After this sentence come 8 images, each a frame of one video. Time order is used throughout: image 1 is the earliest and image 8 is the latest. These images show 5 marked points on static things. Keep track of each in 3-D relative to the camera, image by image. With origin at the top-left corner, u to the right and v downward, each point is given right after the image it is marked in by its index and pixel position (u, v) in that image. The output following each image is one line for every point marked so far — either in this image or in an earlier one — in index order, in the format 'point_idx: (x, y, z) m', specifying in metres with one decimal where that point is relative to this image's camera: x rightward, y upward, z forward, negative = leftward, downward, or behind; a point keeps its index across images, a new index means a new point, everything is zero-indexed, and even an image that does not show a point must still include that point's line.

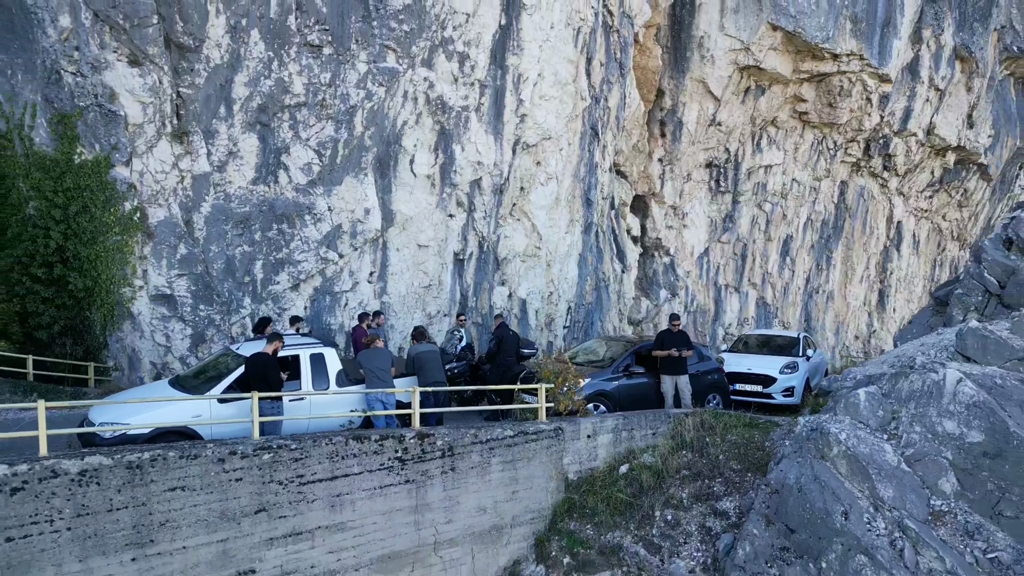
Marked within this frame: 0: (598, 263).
0: (+1.7, +0.5, +14.1) m
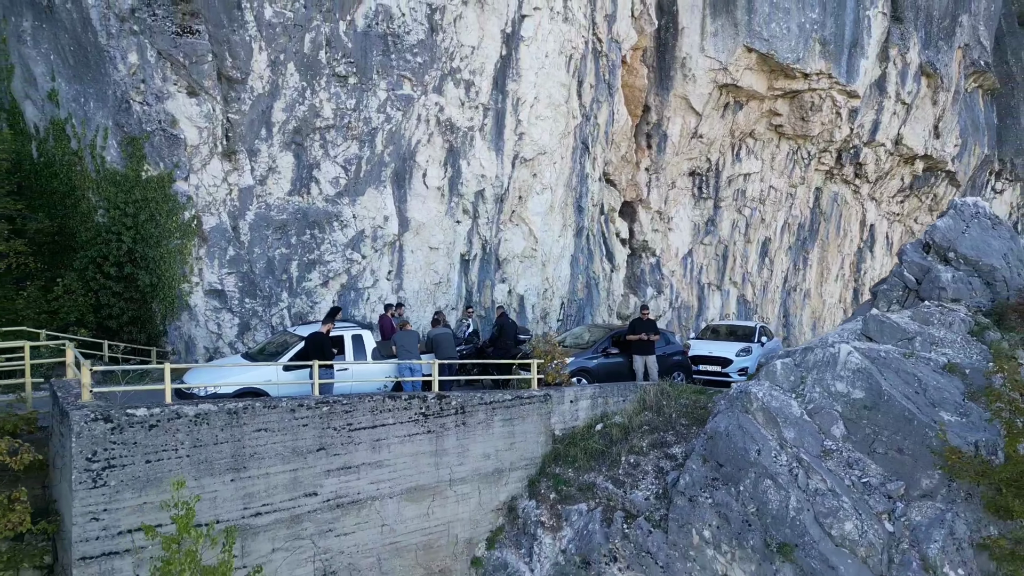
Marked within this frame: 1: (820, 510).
0: (+1.7, +0.5, +15.6) m
1: (+2.6, -1.9, +6.6) m
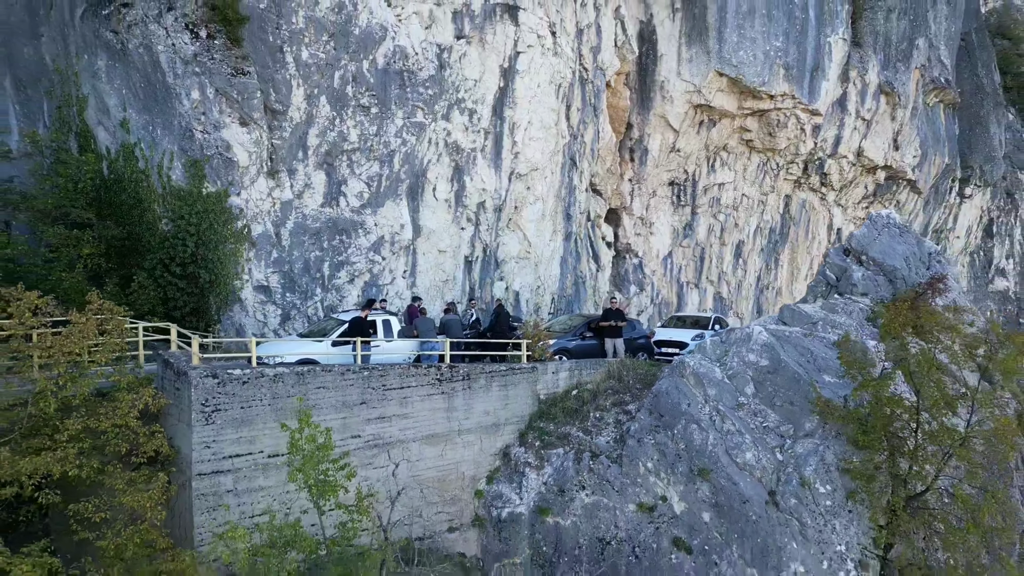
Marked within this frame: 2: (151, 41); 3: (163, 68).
0: (+1.6, +0.6, +17.8) m
1: (+2.5, -1.8, +8.8) m
2: (-6.1, +4.1, +12.9) m
3: (-5.8, +3.7, +12.5) m
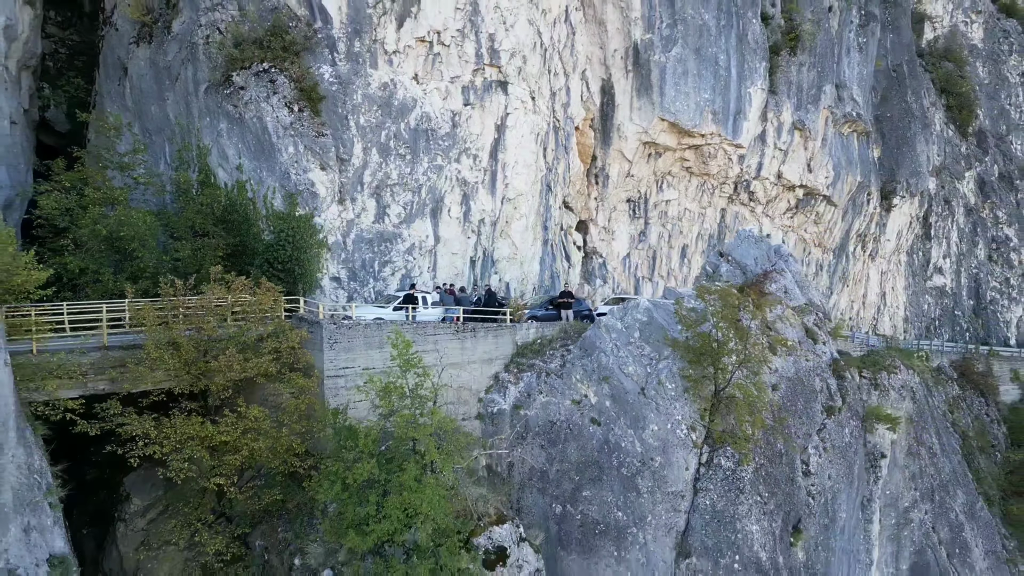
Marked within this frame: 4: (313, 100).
0: (+1.4, +0.8, +23.9) m
1: (+2.2, -1.6, +15.0) m
2: (-6.4, +4.3, +19.0) m
3: (-6.1, +3.9, +18.7) m
4: (-5.2, +4.9, +19.8) m
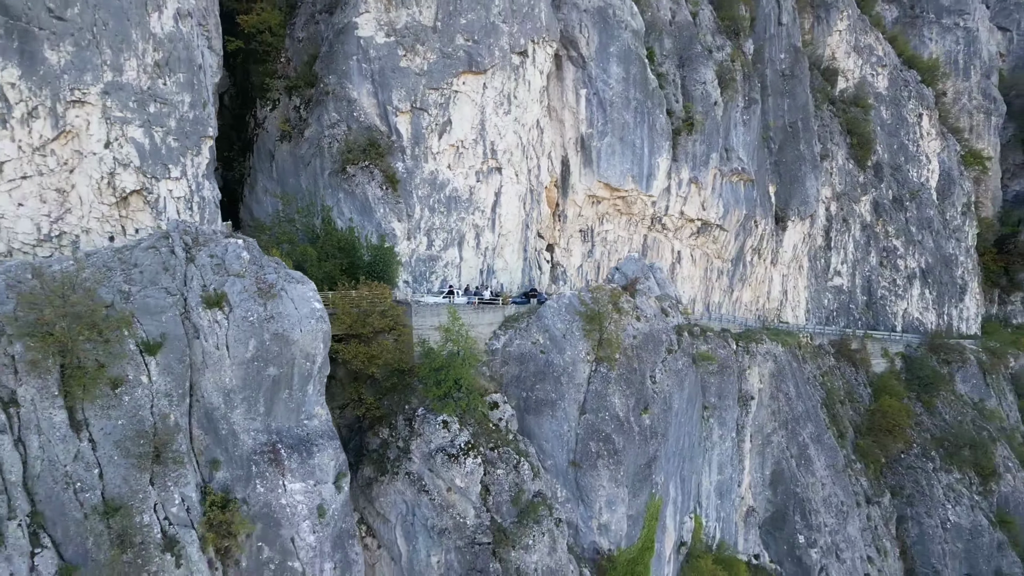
0: (+1.0, +0.9, +39.0) m
1: (+1.8, -1.5, +30.0) m
2: (-6.7, +4.4, +34.1) m
3: (-6.5, +4.0, +33.8) m
4: (-5.6, +4.9, +34.9) m
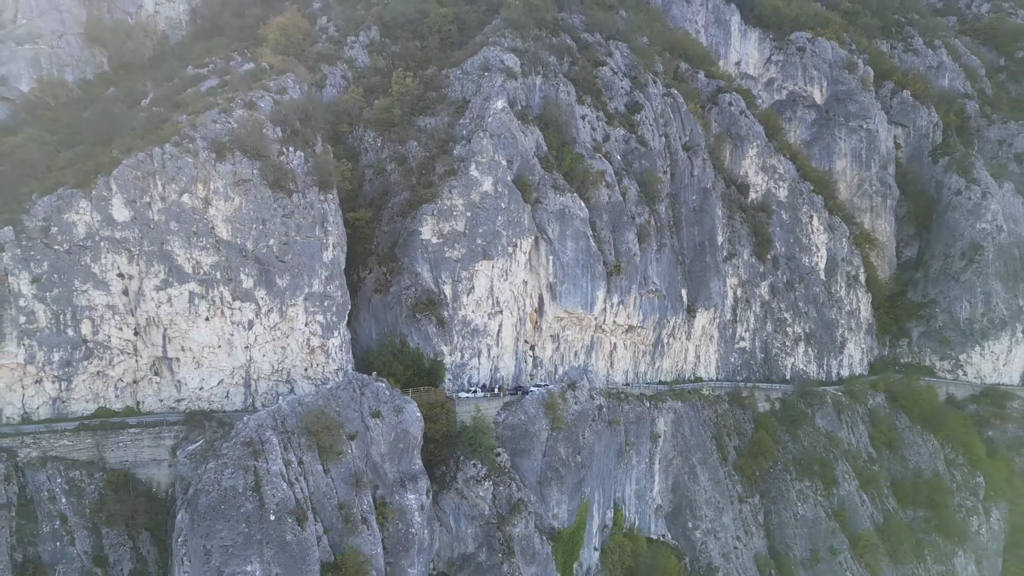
0: (+0.7, -7.0, +65.9) m
1: (+1.5, -9.5, +56.9) m
2: (-7.1, -3.6, +61.0) m
3: (-6.8, -4.0, +60.7) m
4: (-5.9, -3.0, +61.8) m
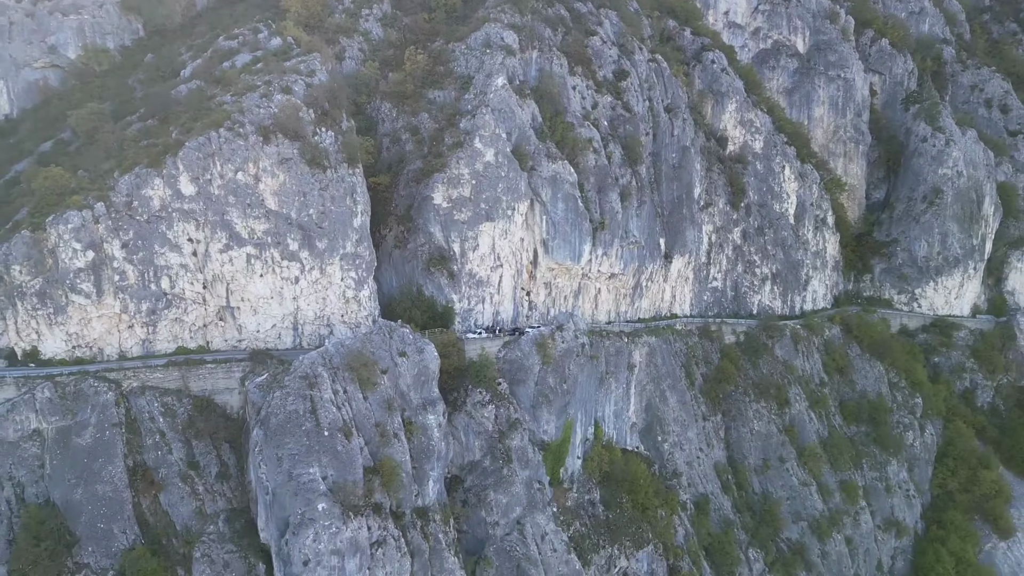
0: (+0.6, -2.2, +78.2) m
1: (+1.3, -5.6, +69.5) m
2: (-7.2, +0.7, +72.9) m
3: (-6.9, +0.3, +72.6) m
4: (-6.0, +1.4, +73.6) m
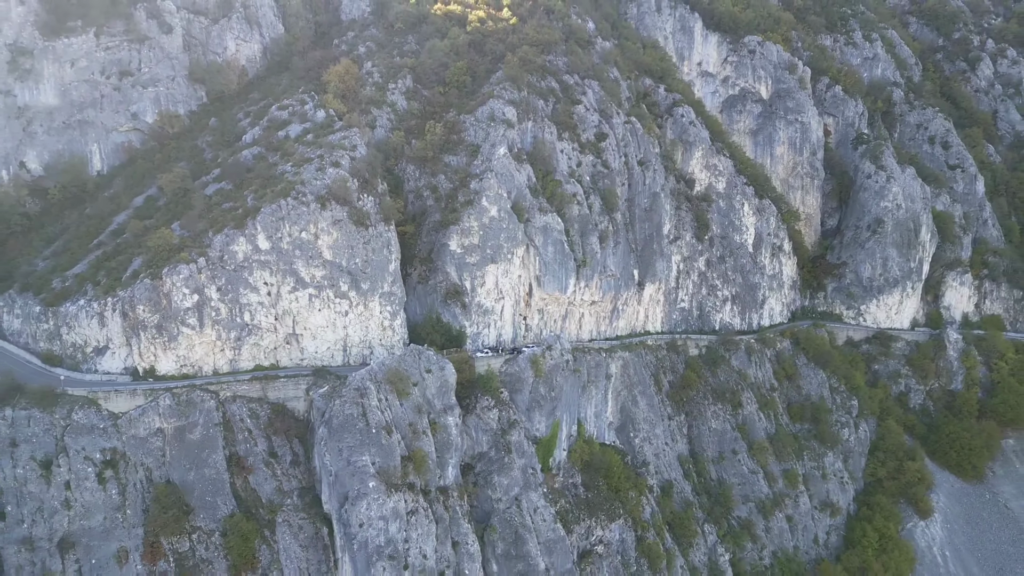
0: (+0.5, -5.7, +97.9) m
1: (+1.3, -9.2, +89.3) m
2: (-7.3, -2.9, +92.7) m
3: (-7.0, -3.3, +92.4) m
4: (-6.1, -2.3, +93.4) m
